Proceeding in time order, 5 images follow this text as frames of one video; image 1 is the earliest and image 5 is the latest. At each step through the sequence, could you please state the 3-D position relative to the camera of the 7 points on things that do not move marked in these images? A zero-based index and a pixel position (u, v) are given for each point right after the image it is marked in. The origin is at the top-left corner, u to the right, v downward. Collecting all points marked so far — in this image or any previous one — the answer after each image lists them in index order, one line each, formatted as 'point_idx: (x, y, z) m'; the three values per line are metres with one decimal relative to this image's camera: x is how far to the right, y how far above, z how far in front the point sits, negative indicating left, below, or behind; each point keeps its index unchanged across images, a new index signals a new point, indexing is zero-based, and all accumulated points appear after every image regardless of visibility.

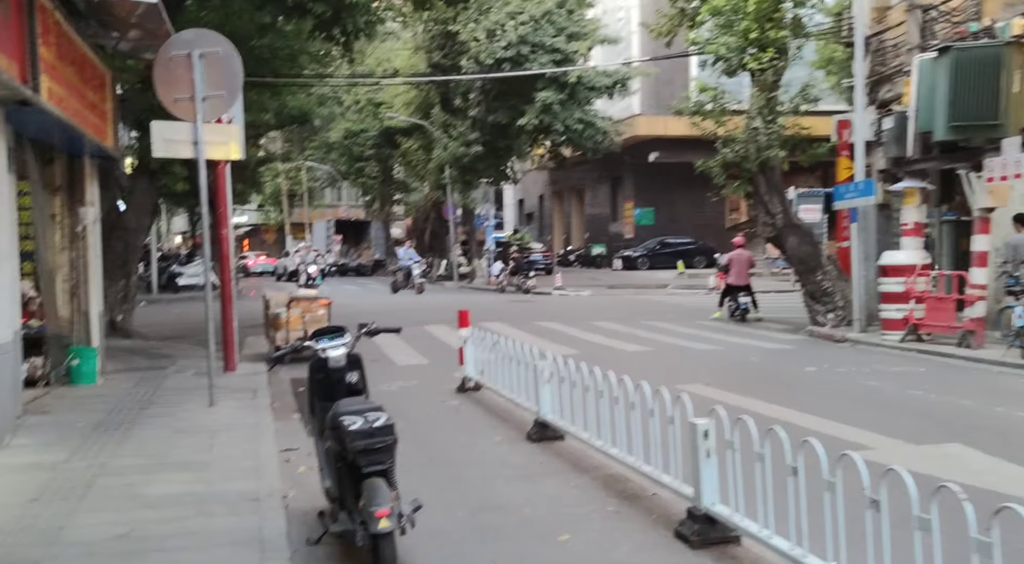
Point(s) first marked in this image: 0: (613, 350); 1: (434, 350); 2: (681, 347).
0: (+1.4, -1.0, +13.7) m
1: (-0.9, -1.1, +14.0) m
2: (+2.3, -0.9, +14.1) m
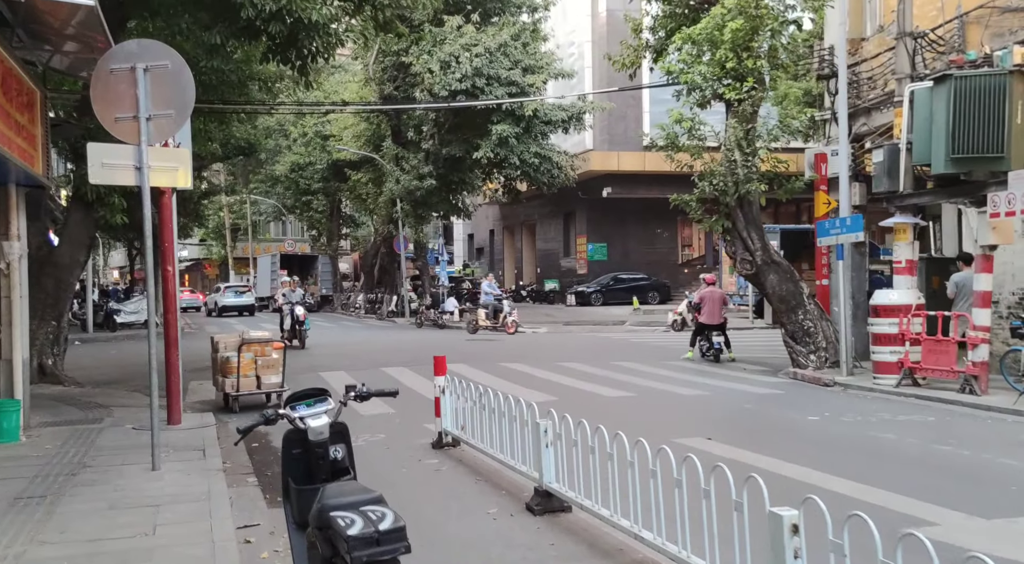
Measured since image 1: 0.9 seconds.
0: (+1.0, -1.5, +12.7) m
1: (-1.3, -1.6, +12.9) m
2: (+1.9, -1.4, +13.2) m
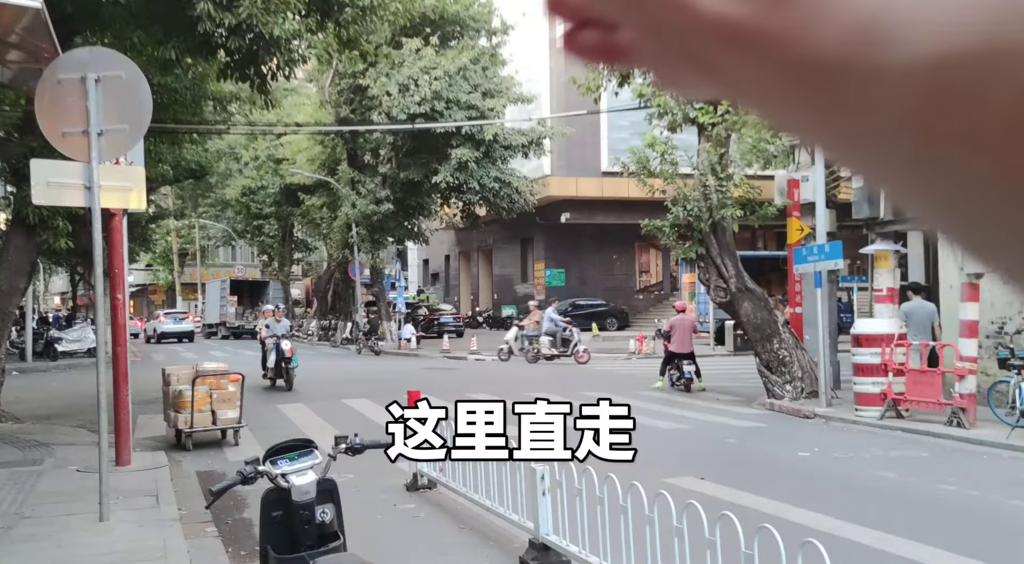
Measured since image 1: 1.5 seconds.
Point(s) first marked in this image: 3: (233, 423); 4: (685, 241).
0: (+0.7, -1.8, +12.2) m
1: (-1.6, -1.9, +12.2) m
2: (+1.6, -1.8, +12.6) m
3: (-3.3, -1.7, +12.3) m
4: (+2.7, +0.6, +15.9) m
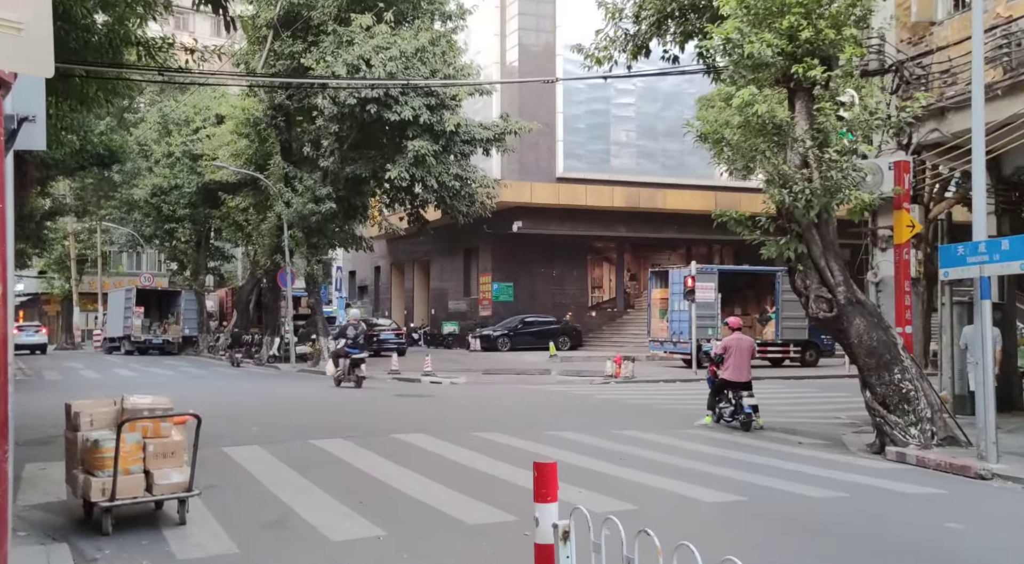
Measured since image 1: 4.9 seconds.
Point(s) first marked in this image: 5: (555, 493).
0: (+1.4, -1.8, +8.2) m
1: (-0.9, -1.9, +8.0) m
2: (+2.2, -1.8, +8.8) m
3: (-2.6, -1.6, +8.0) m
4: (+3.1, +0.5, +12.1) m
5: (+0.2, -1.0, +4.9) m
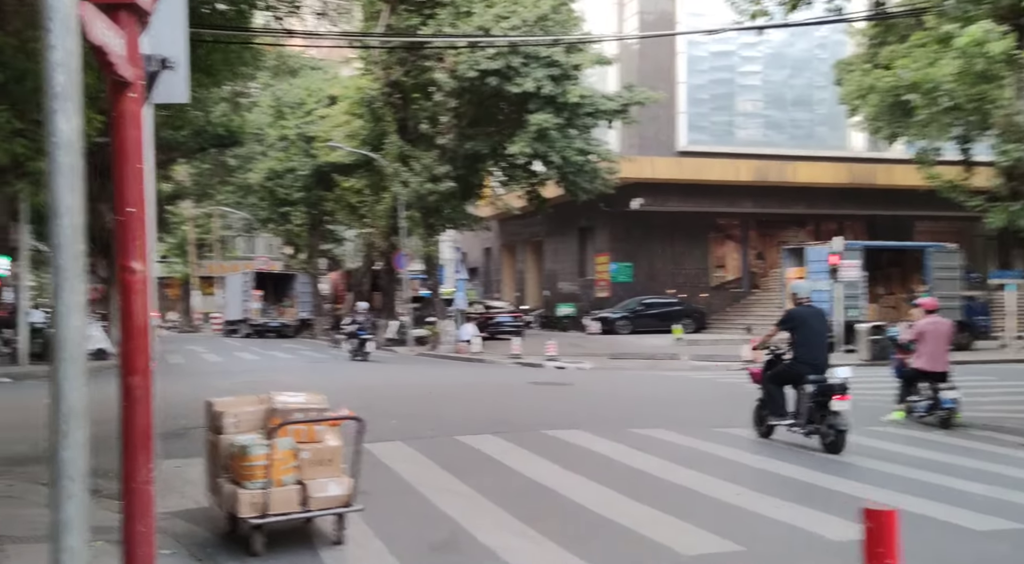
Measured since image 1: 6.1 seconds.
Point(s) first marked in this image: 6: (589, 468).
0: (+2.8, -1.6, +6.7) m
1: (+0.5, -1.7, +6.7) m
2: (+3.7, -1.6, +7.1) m
3: (-1.2, -1.5, +6.9) m
4: (+4.9, +0.8, +10.4) m
5: (+1.3, -0.9, +3.5) m
6: (+0.7, -1.7, +9.4) m
